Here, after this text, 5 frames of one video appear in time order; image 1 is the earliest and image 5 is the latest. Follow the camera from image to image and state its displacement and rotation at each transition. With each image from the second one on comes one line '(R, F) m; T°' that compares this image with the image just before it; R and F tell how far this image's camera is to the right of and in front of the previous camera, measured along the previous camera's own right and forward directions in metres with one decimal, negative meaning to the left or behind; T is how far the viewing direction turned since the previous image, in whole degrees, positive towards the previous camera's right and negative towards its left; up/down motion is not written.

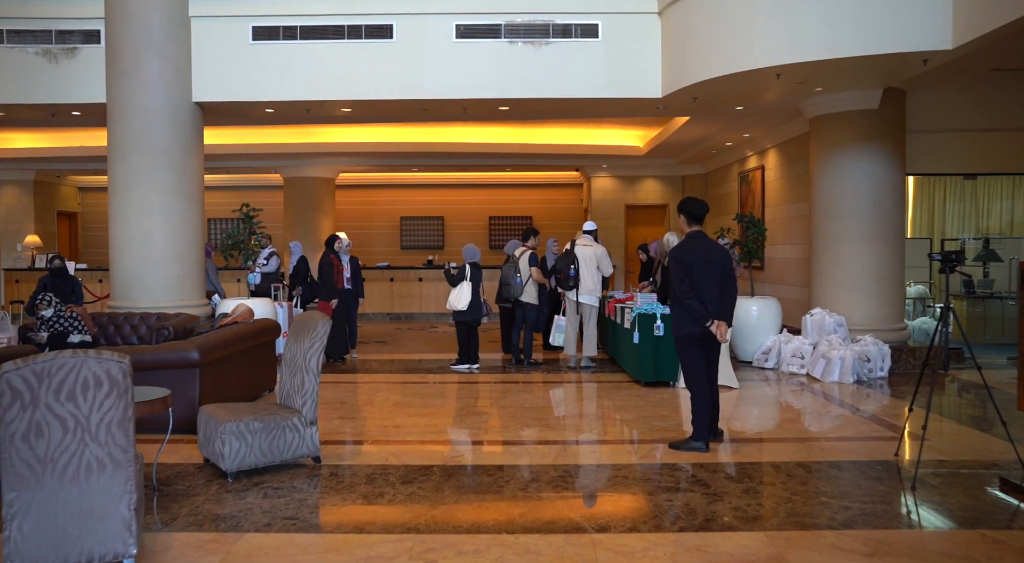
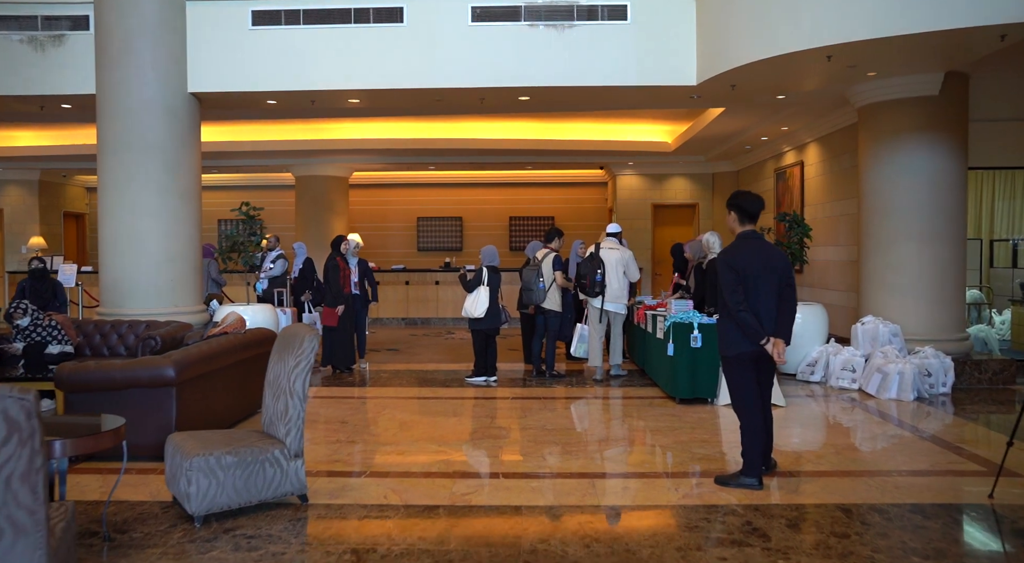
(0.0, +0.7) m; -2°
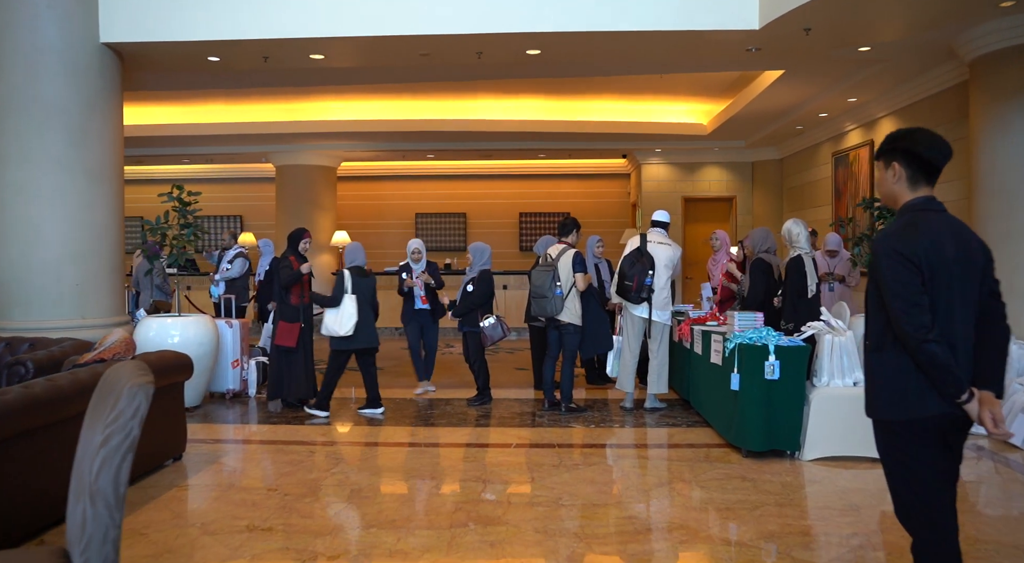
(+0.1, +1.7) m; -1°
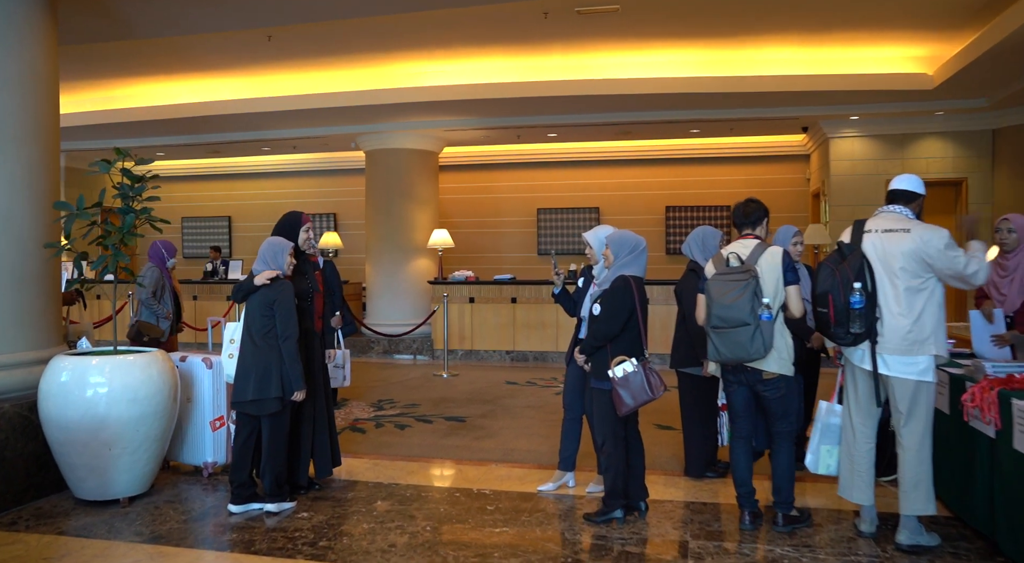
(+0.1, +2.6) m; -12°
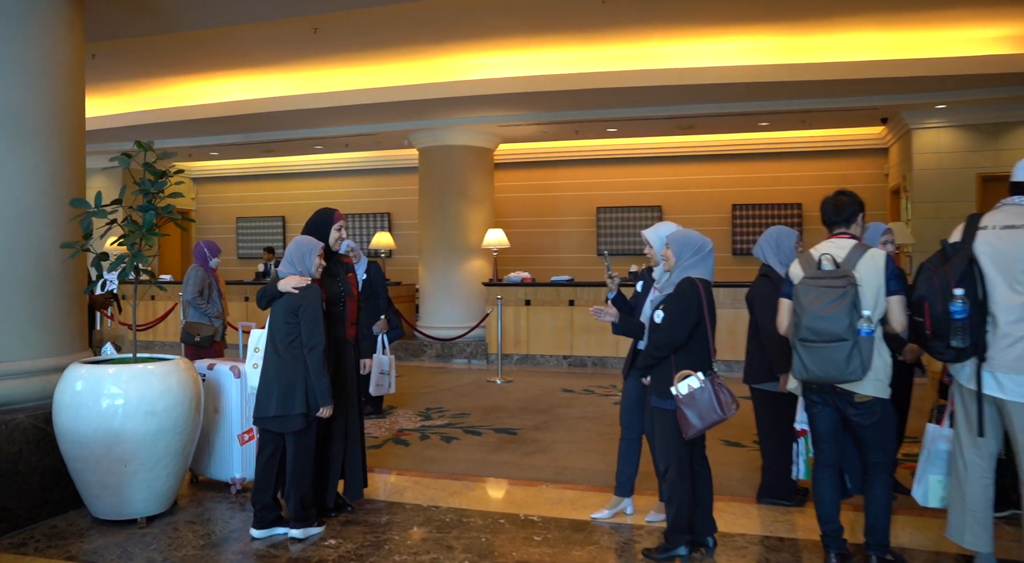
(+0.1, +0.4) m; -5°
